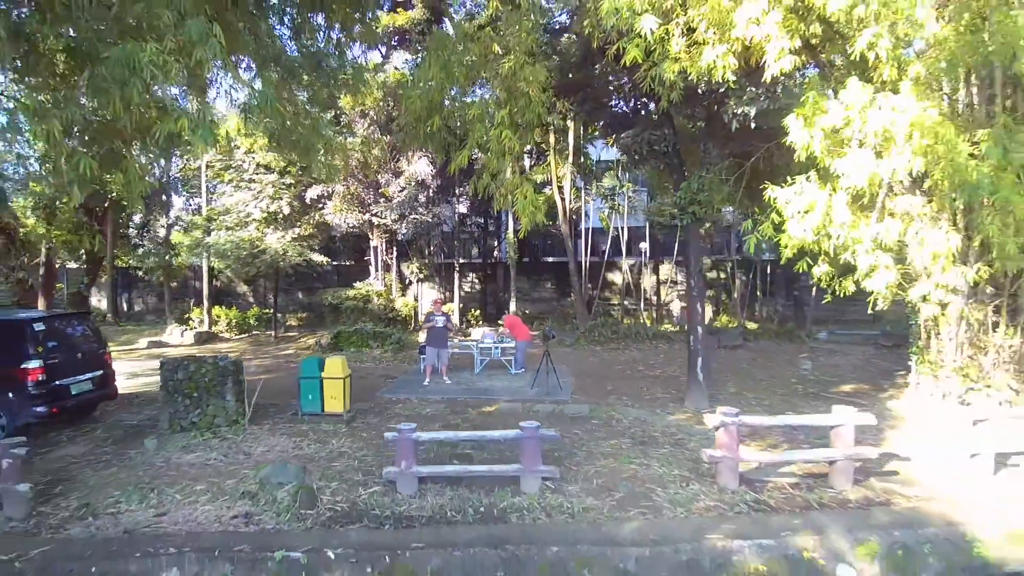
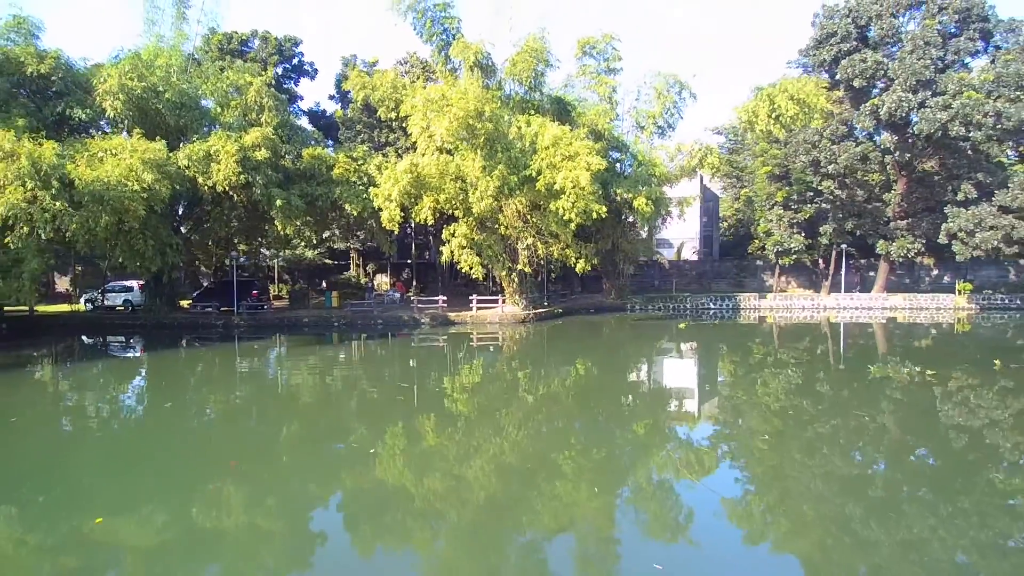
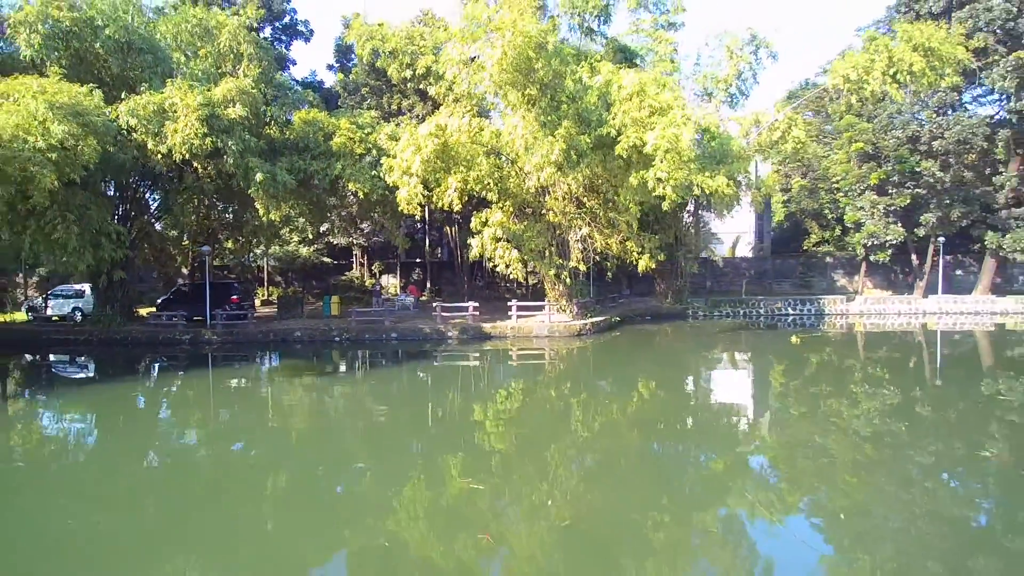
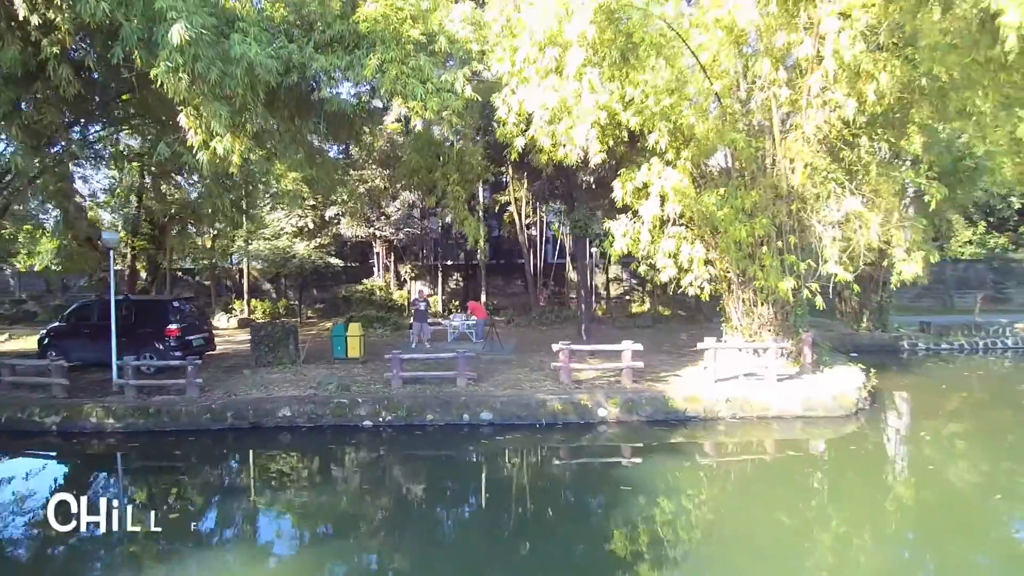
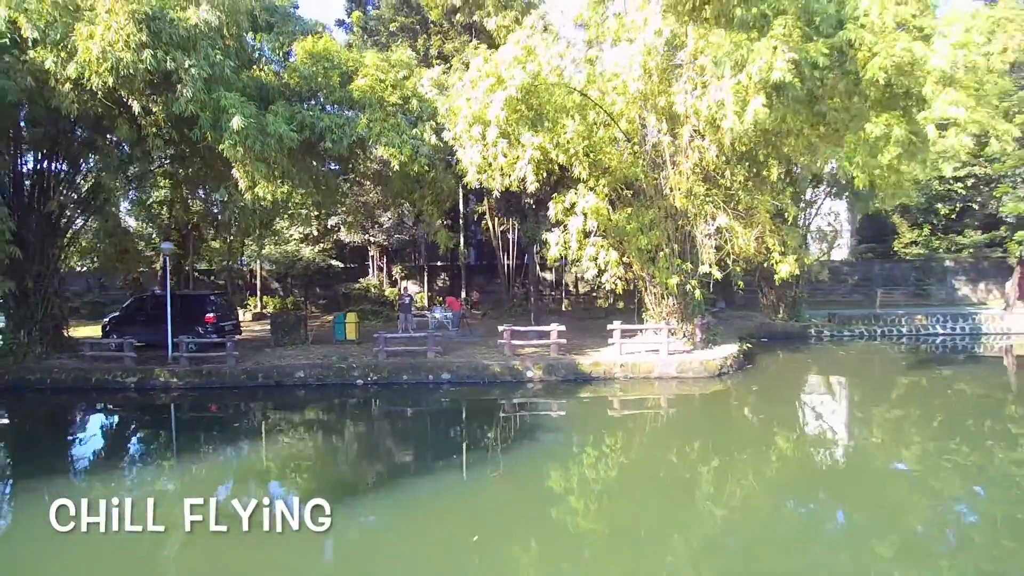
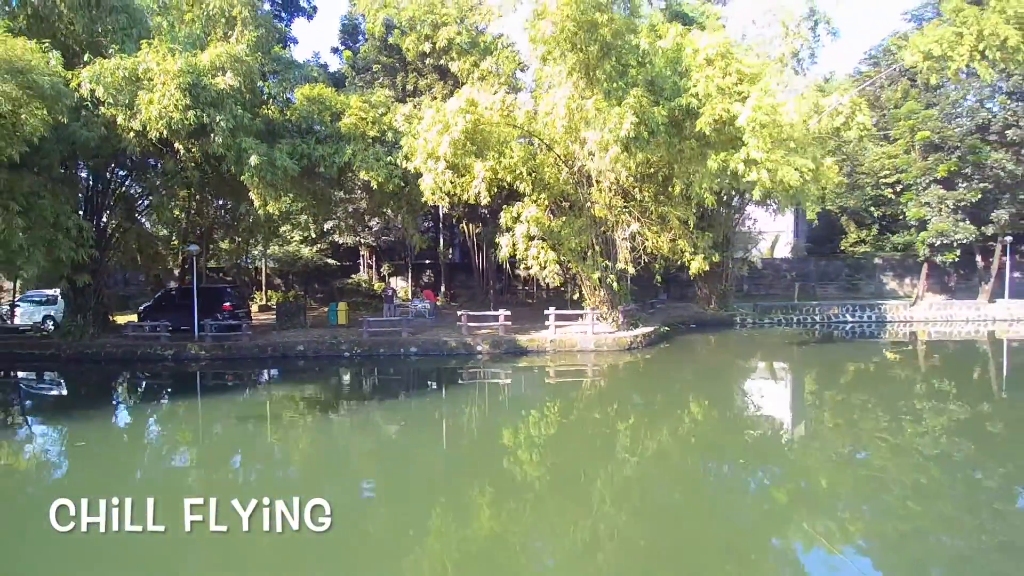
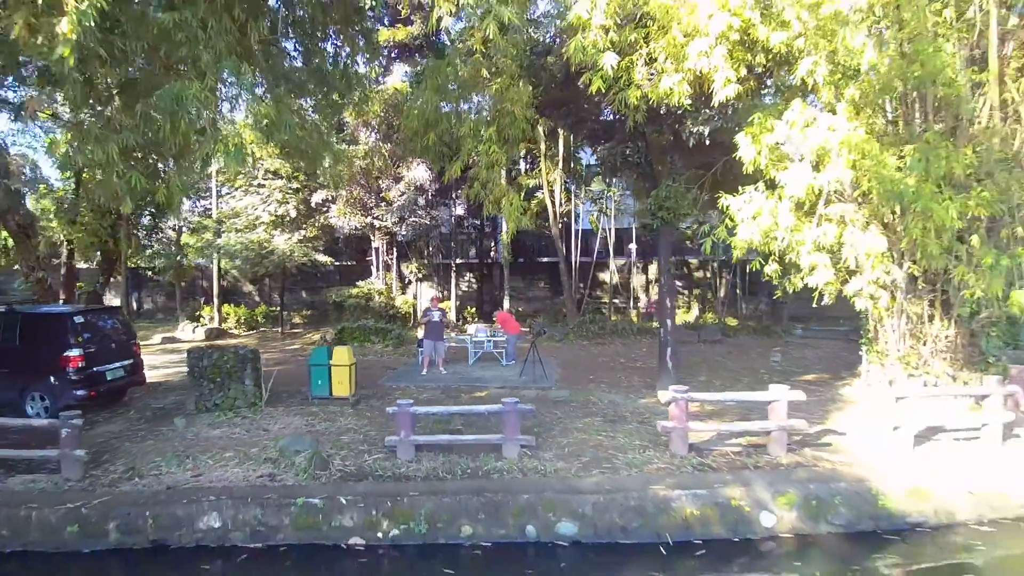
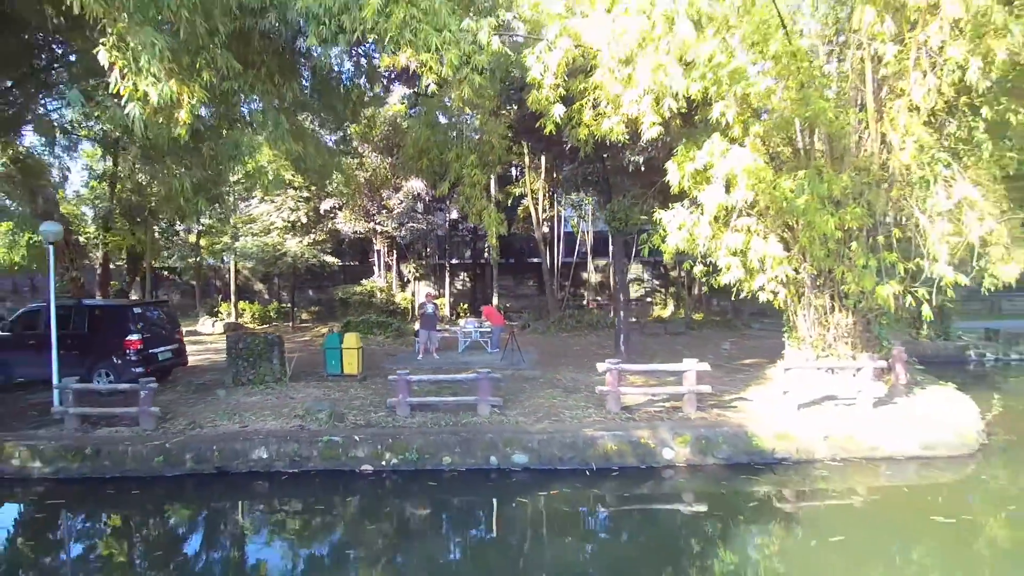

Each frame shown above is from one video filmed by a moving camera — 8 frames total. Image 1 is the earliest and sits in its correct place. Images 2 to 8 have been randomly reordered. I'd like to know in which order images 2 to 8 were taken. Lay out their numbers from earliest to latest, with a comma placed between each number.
7, 8, 4, 5, 6, 3, 2
